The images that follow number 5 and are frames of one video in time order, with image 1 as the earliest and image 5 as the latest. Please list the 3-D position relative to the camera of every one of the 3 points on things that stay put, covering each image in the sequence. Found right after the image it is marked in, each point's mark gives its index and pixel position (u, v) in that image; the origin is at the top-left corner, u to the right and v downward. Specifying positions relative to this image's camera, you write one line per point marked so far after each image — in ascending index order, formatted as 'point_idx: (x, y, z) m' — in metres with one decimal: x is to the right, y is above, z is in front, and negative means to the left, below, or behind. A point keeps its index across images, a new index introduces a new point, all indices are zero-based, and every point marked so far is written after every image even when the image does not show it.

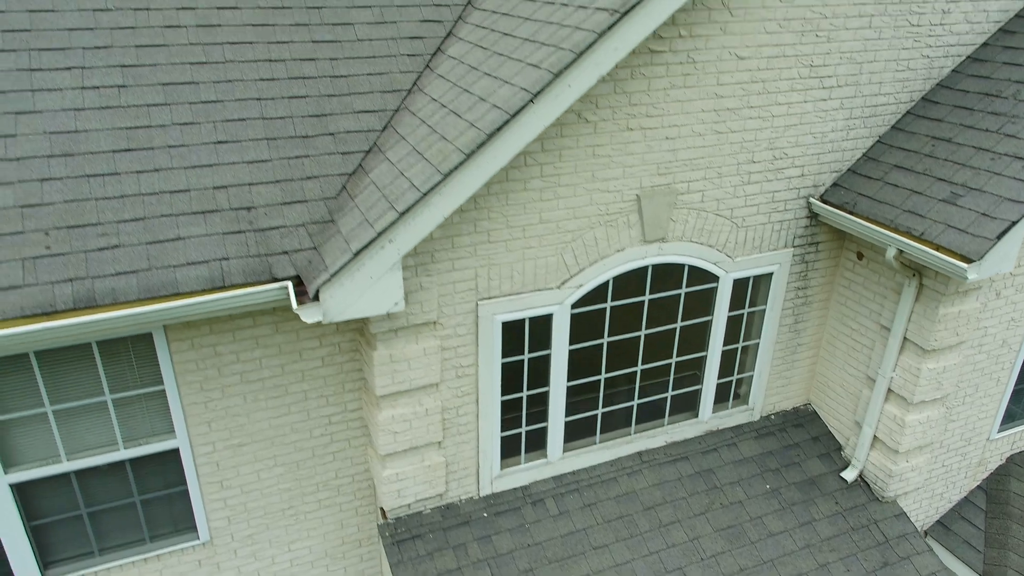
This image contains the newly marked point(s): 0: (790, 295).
0: (+2.2, -0.1, +5.6) m
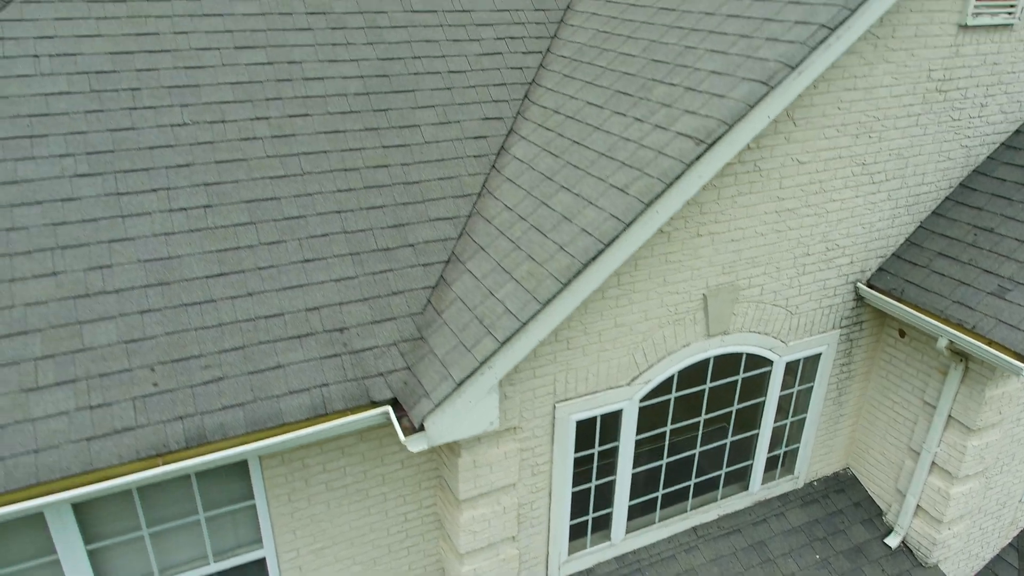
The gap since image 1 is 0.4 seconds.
0: (+2.6, -0.7, +5.8) m
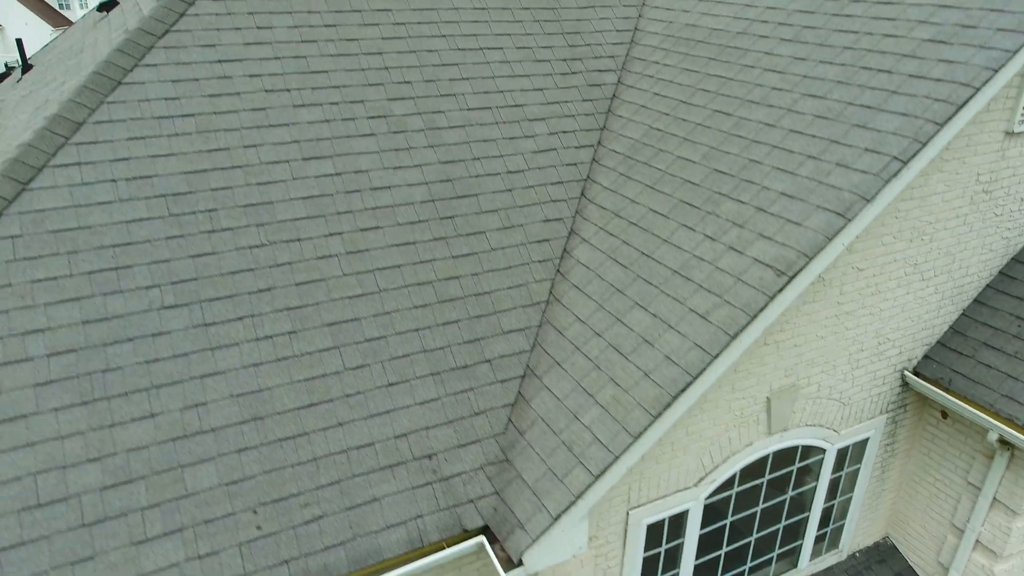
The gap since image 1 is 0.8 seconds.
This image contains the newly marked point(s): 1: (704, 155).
0: (+3.1, -1.4, +6.0) m
1: (+1.4, +0.9, +5.1) m
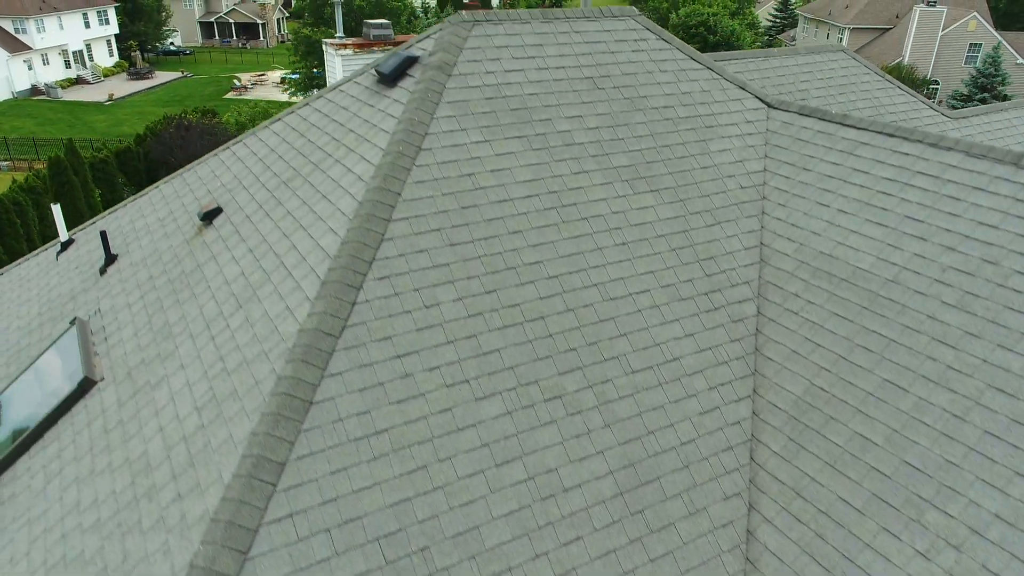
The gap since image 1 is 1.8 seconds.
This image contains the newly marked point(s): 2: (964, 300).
0: (+4.4, -3.3, +6.2) m
1: (+2.7, -1.1, +5.1) m
2: (+3.4, -0.1, +5.5) m
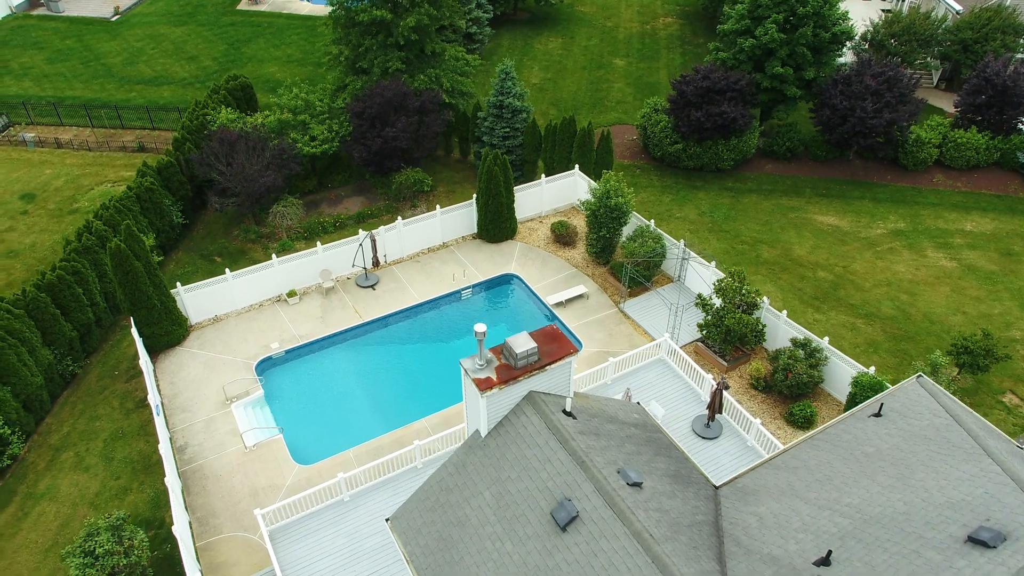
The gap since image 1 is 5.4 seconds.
0: (+7.2, -11.8, +6.9) m
1: (+5.5, -9.8, +5.4) m
2: (+6.3, -8.8, +5.5) m
